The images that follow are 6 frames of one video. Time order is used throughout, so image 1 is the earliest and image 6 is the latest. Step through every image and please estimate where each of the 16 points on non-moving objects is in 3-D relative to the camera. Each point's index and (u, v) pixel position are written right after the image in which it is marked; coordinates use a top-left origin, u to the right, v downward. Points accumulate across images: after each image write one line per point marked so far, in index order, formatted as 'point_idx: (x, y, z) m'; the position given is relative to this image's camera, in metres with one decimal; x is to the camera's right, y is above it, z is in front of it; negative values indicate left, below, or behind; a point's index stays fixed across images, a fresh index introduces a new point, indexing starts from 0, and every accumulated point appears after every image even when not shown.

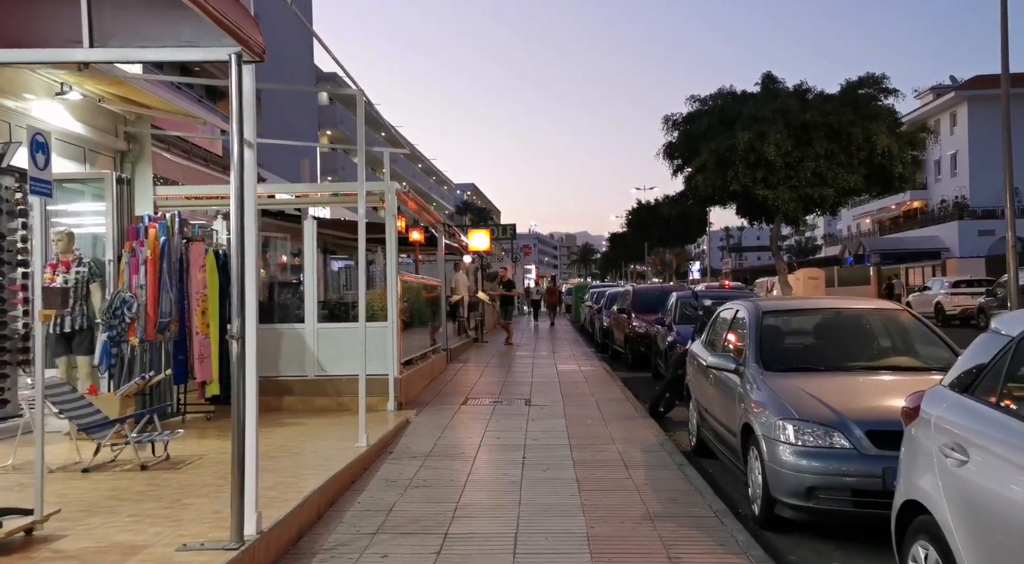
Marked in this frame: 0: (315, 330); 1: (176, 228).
0: (-2.6, -0.6, +10.0) m
1: (-3.8, +0.6, +8.5) m
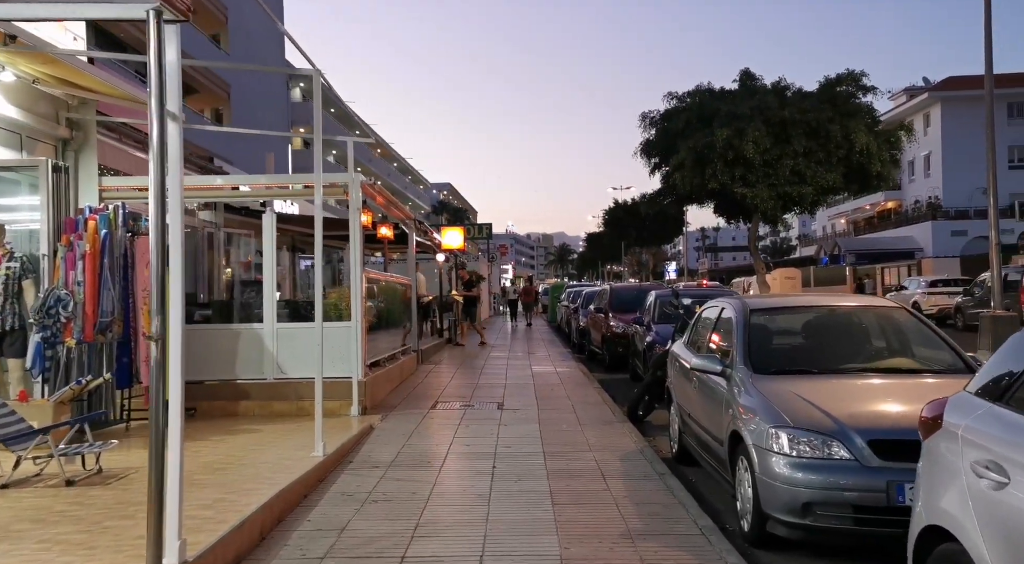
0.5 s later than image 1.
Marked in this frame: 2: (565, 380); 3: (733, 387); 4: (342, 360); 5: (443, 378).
0: (-3.0, -0.6, +9.4) m
1: (-4.1, +0.6, +7.9) m
2: (+0.9, -1.7, +12.8) m
3: (+1.6, -0.8, +5.5) m
4: (-2.2, -1.0, +9.5) m
5: (-1.2, -1.7, +13.2) m
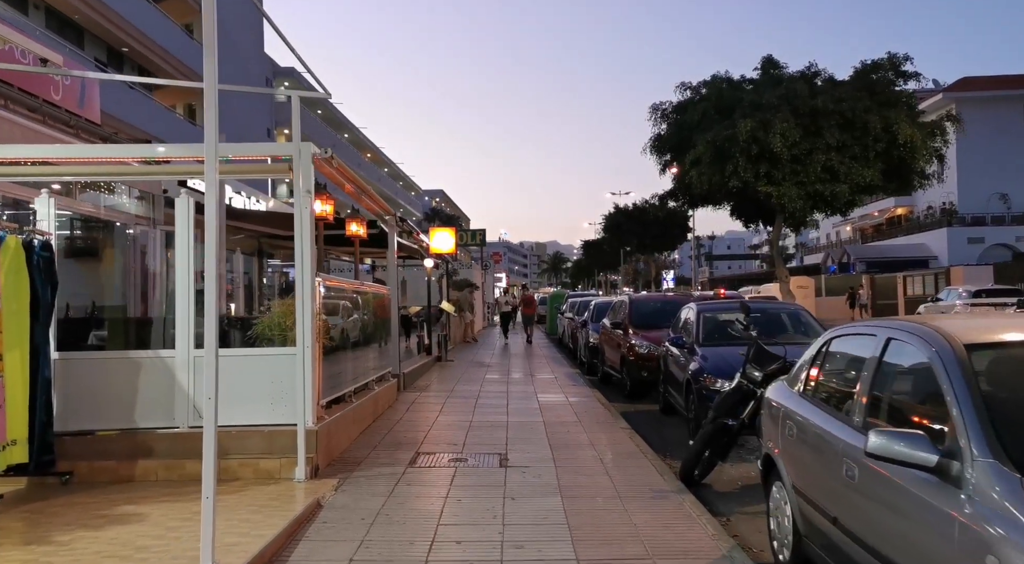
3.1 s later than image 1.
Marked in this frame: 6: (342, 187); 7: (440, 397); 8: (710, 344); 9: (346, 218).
0: (-2.9, -0.7, +6.8) m
1: (-4.0, +0.6, +5.2) m
2: (+1.0, -1.8, +10.1) m
3: (+1.7, -0.8, +2.8) m
4: (-2.1, -1.1, +6.9) m
5: (-1.2, -1.9, +10.5) m
6: (-2.2, +1.2, +9.6) m
7: (-1.2, -1.9, +12.5) m
8: (+2.5, -0.8, +9.4) m
9: (-2.6, +1.0, +11.7) m
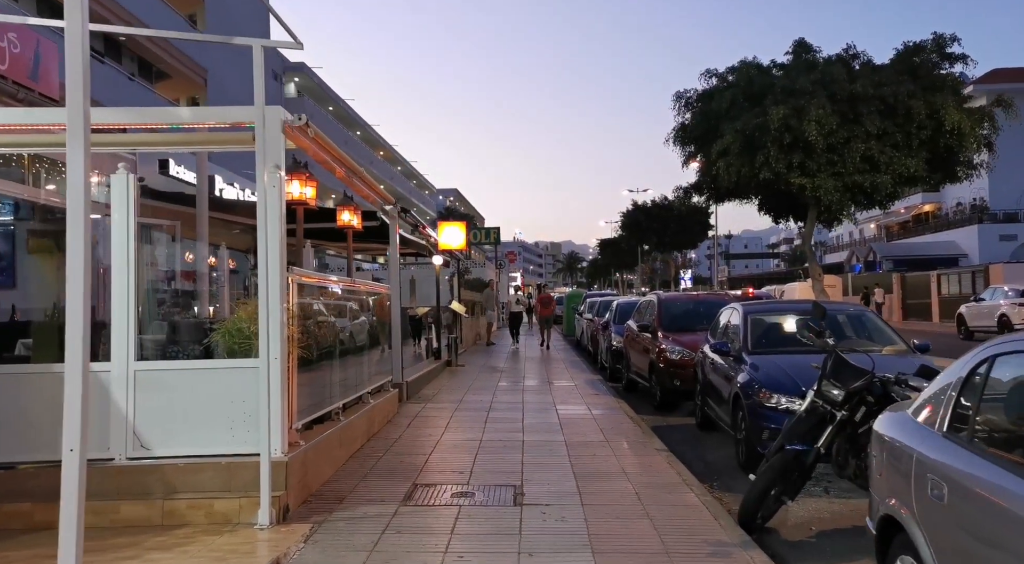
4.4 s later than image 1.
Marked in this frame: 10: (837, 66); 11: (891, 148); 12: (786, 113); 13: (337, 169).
0: (-2.8, -0.7, +5.5) m
1: (-3.9, +0.6, +3.9) m
2: (+1.1, -1.8, +8.7) m
3: (+1.8, -0.8, +1.4) m
4: (-2.0, -1.0, +5.5) m
5: (-1.0, -1.8, +9.2) m
6: (-2.0, +1.2, +8.2) m
7: (-1.0, -1.9, +11.1) m
8: (+2.6, -0.7, +8.0) m
9: (-2.4, +1.0, +10.4) m
10: (+8.6, +5.7, +19.8) m
11: (+10.0, +3.5, +19.7) m
12: (+7.2, +4.5, +19.7) m
13: (-1.9, +1.2, +8.1) m
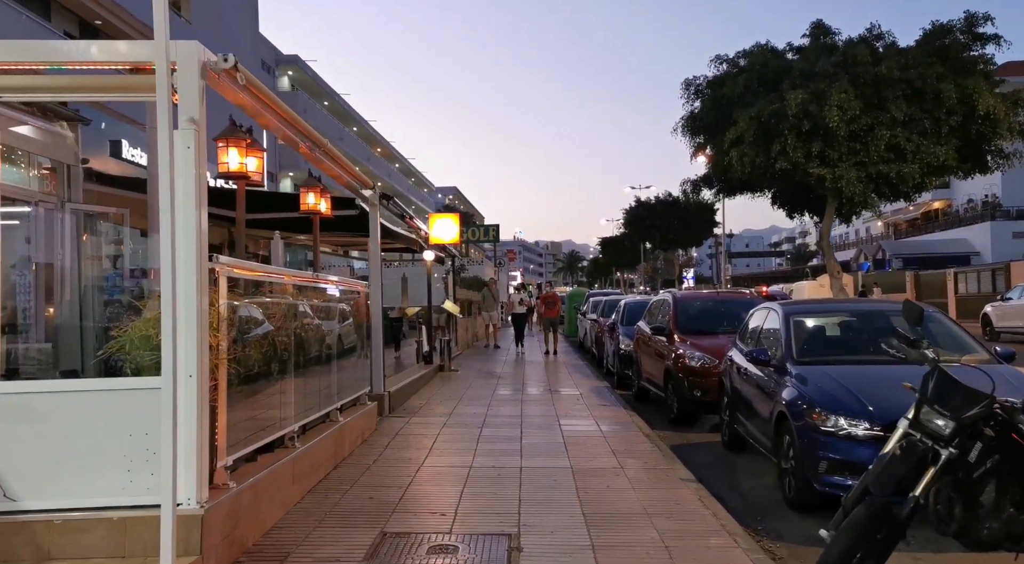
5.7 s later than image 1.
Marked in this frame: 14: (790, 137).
0: (-2.8, -0.6, +4.1) m
1: (-4.0, +0.6, +2.5) m
2: (+1.1, -1.7, +7.3) m
3: (+1.7, -0.7, +0.1) m
4: (-2.0, -1.0, +4.1) m
5: (-1.0, -1.8, +7.8) m
6: (-2.0, +1.3, +6.8) m
7: (-1.0, -1.8, +9.7) m
8: (+2.6, -0.7, +6.6) m
9: (-2.4, +1.1, +9.0) m
10: (+8.6, +5.8, +18.4) m
11: (+9.9, +3.6, +18.3) m
12: (+7.2, +4.5, +18.3) m
13: (-1.9, +1.3, +6.7) m
14: (+6.9, +3.6, +18.7) m
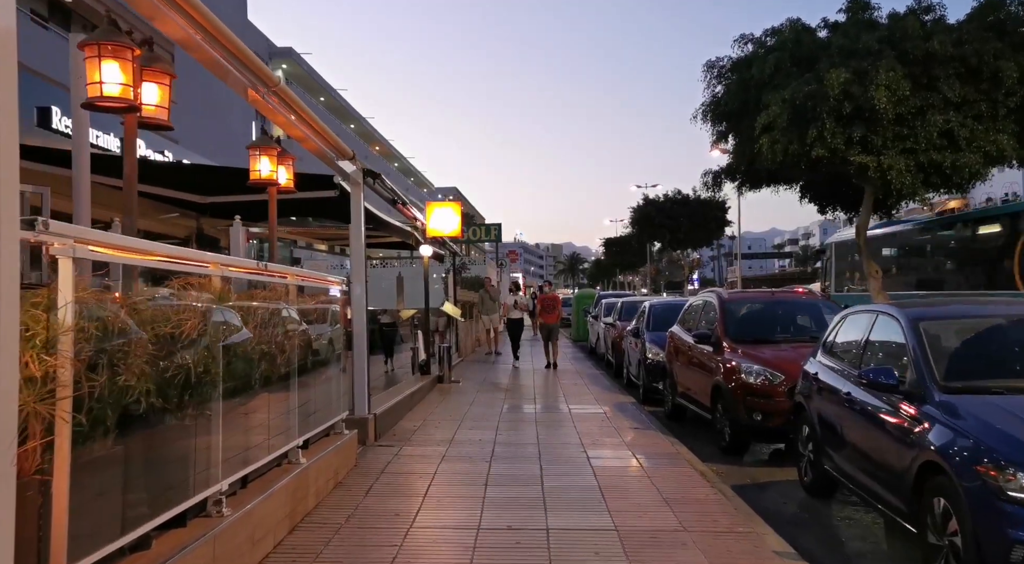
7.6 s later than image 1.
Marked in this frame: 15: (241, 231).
0: (-2.7, -0.6, +2.1) m
1: (-3.8, +0.7, +0.6) m
2: (+1.3, -1.7, +5.4) m
3: (+1.9, -0.7, -1.9) m
4: (-1.8, -0.9, +2.2) m
5: (-0.8, -1.7, +5.9) m
6: (-1.9, +1.3, +4.9) m
7: (-0.9, -1.8, +7.8) m
8: (+2.8, -0.6, +4.7) m
9: (-2.3, +1.1, +7.1) m
10: (+8.7, +5.8, +16.5) m
11: (+10.1, +3.6, +16.4) m
12: (+7.3, +4.5, +16.4) m
13: (-1.8, +1.3, +4.7) m
14: (+7.1, +3.6, +16.7) m
15: (-3.2, +0.6, +8.8) m
